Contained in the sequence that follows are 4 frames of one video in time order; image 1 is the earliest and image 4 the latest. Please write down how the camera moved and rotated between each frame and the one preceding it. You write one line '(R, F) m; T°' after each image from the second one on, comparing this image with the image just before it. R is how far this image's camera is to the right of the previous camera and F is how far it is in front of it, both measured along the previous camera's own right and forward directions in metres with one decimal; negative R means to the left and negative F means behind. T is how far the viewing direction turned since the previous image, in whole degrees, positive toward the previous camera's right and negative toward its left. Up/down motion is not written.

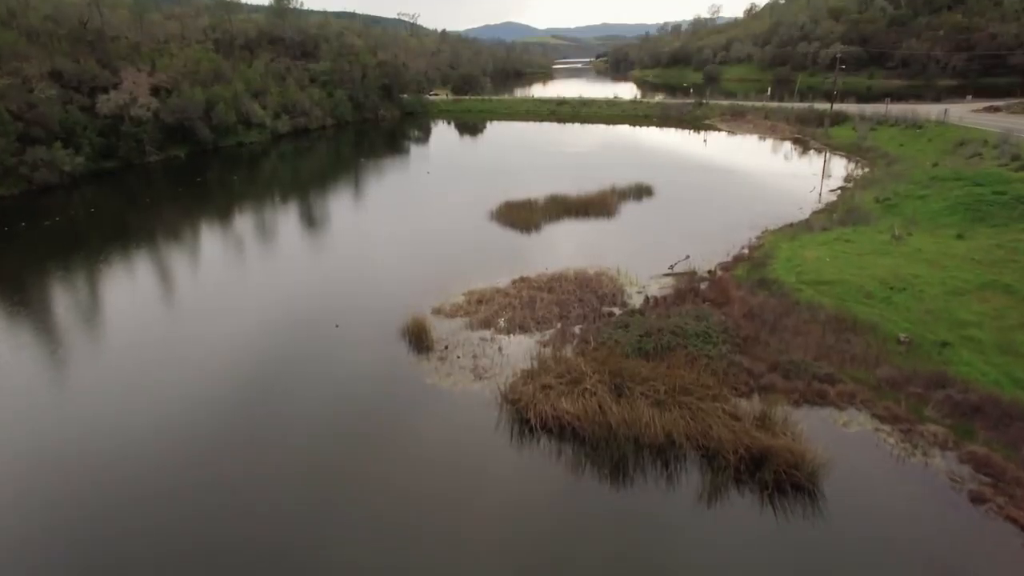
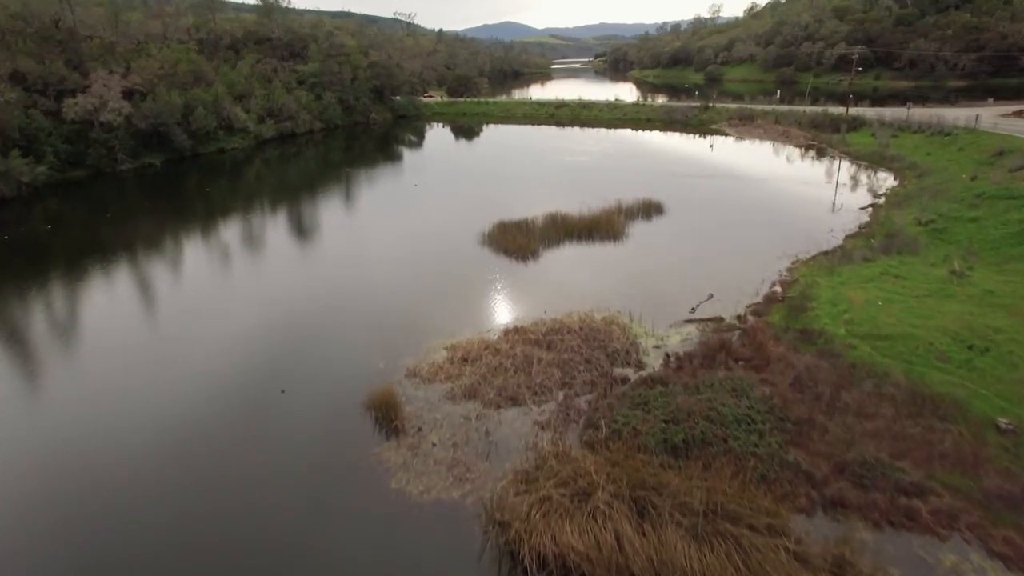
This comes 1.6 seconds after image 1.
(+0.1, +2.6) m; 0°
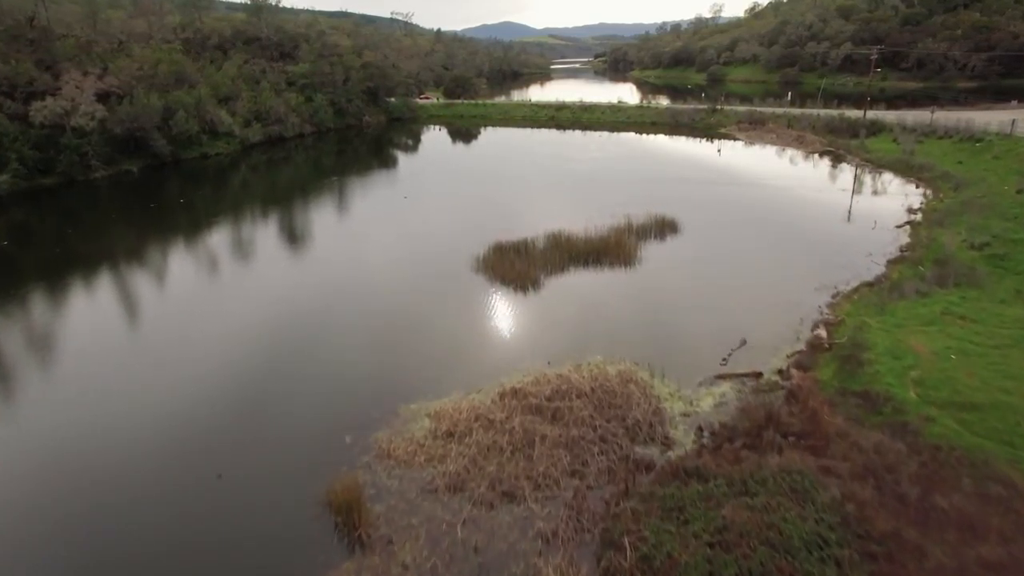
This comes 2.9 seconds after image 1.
(0.0, +2.3) m; 0°
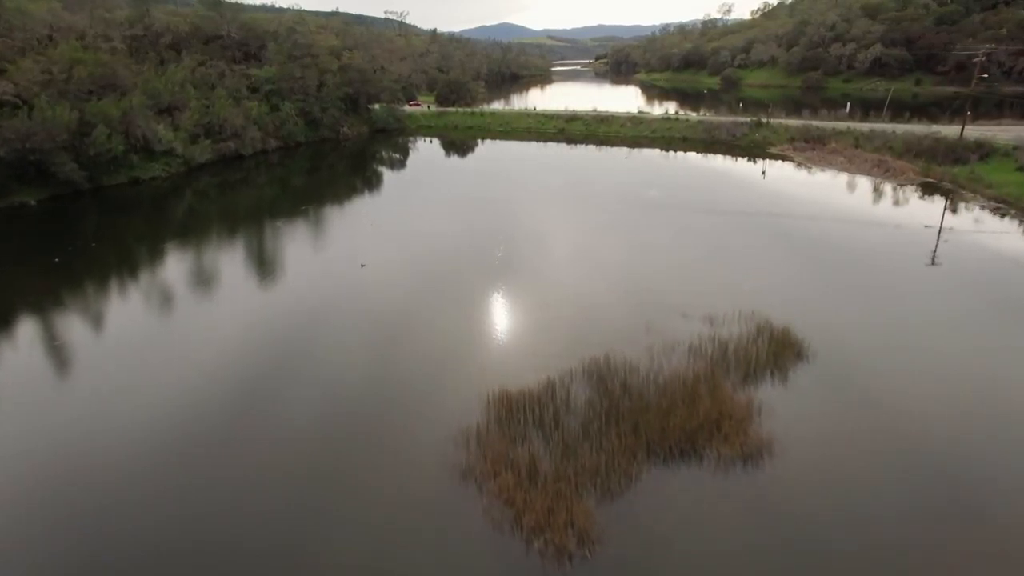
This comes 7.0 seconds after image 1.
(-0.3, +8.4) m; 0°
